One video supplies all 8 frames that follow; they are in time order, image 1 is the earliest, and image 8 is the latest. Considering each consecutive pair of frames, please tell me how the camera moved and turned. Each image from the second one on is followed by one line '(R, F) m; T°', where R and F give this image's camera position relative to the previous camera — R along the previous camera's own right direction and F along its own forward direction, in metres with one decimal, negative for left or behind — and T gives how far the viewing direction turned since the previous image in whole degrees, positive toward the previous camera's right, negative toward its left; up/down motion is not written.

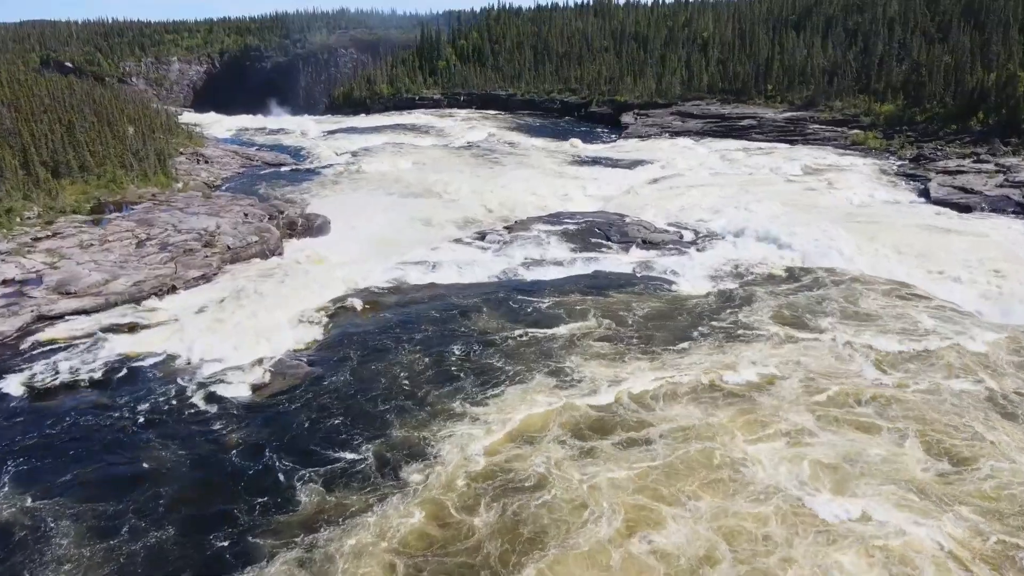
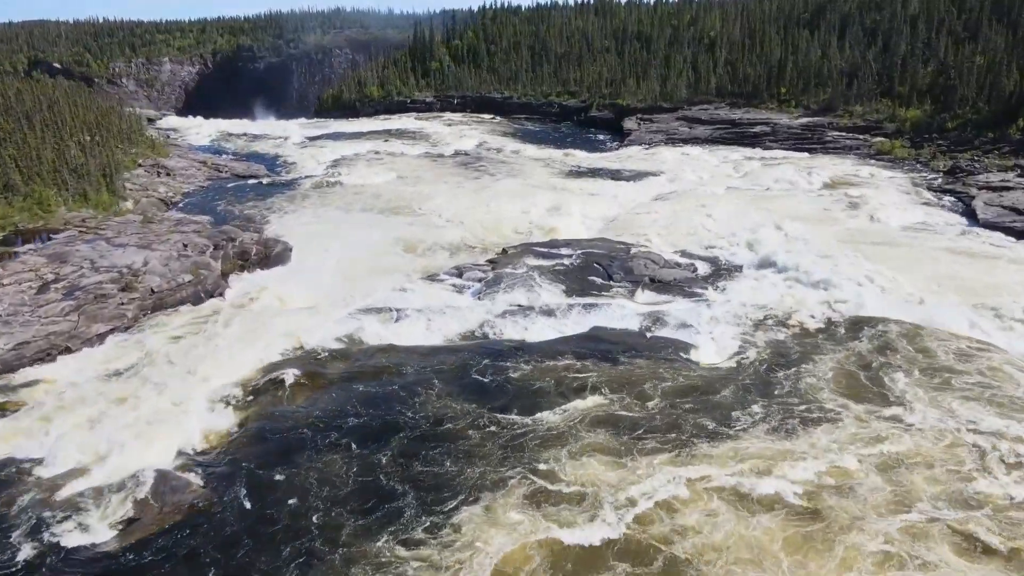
(+0.4, +2.7) m; 0°
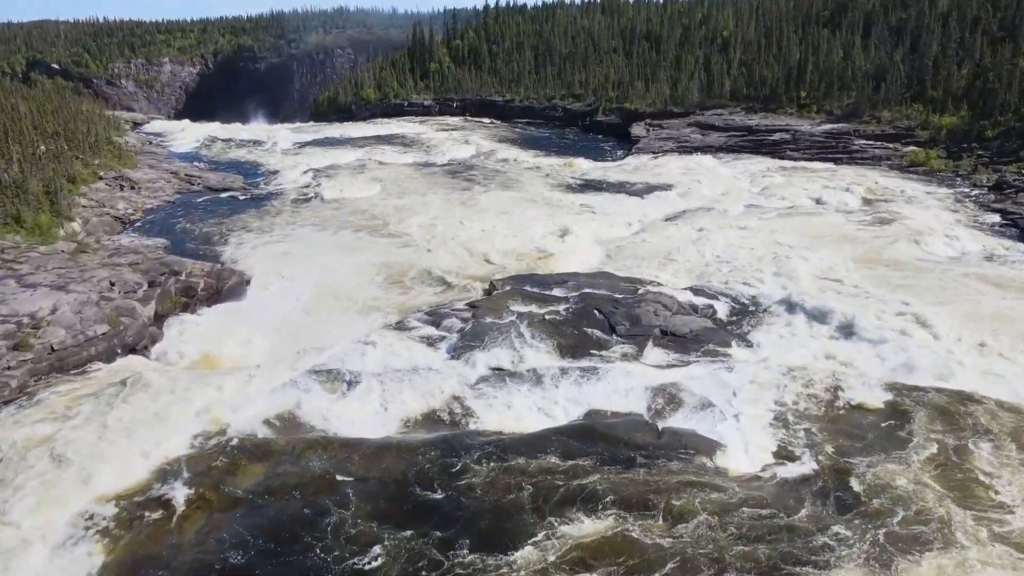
(+0.4, +2.5) m; -1°
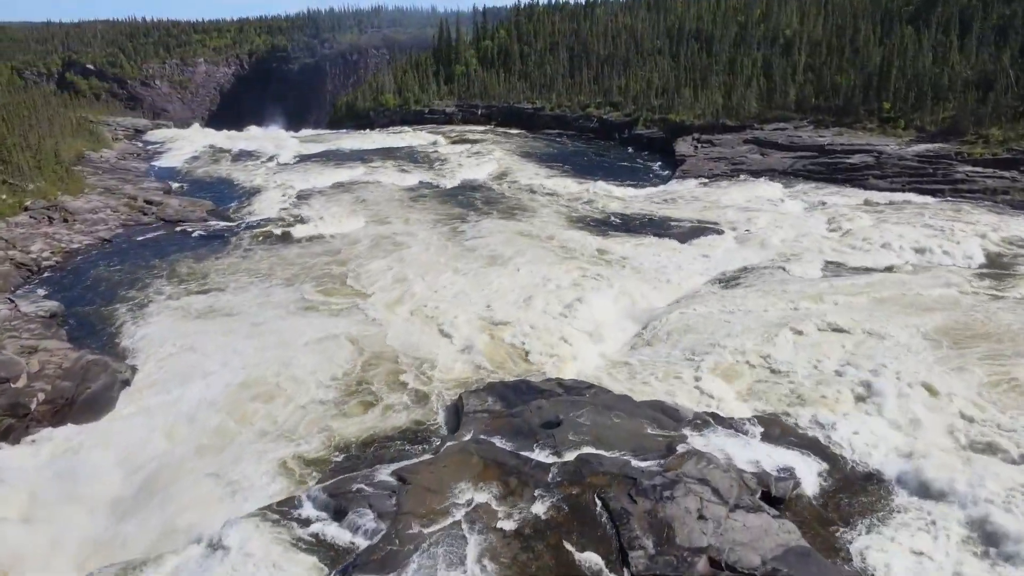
(+1.0, +5.1) m; -3°
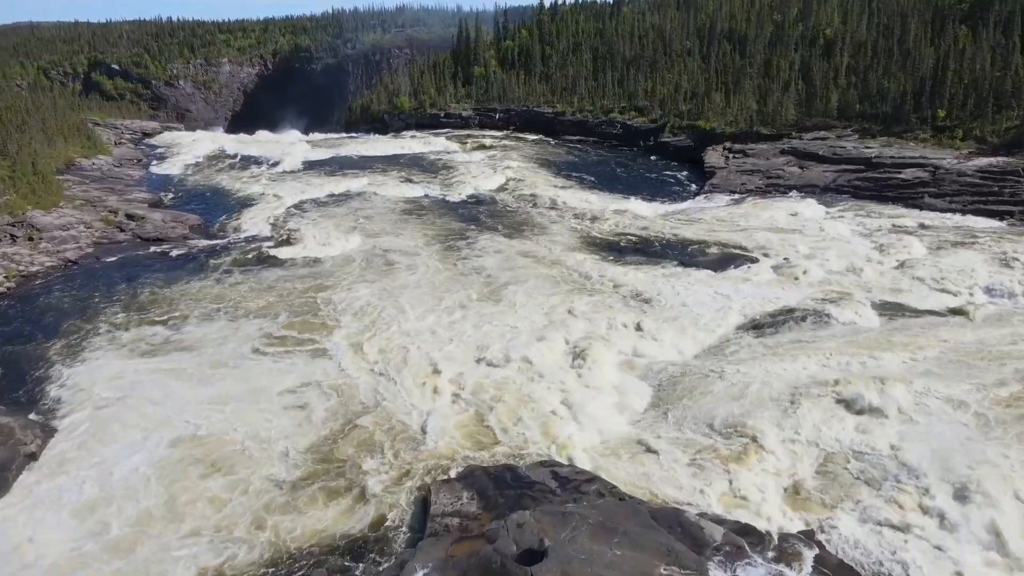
(+0.5, +2.3) m; -2°
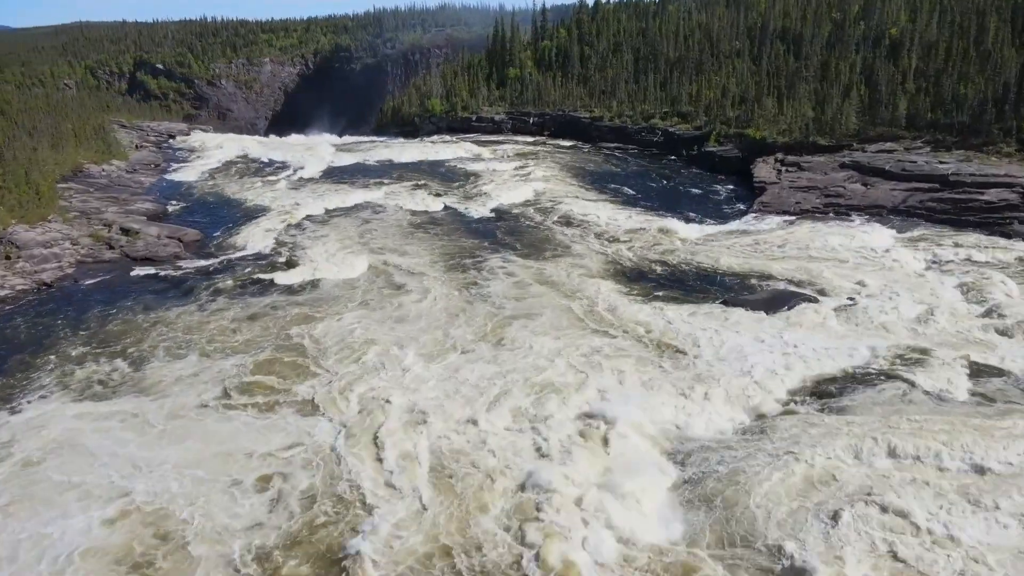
(+0.5, +2.3) m; -3°
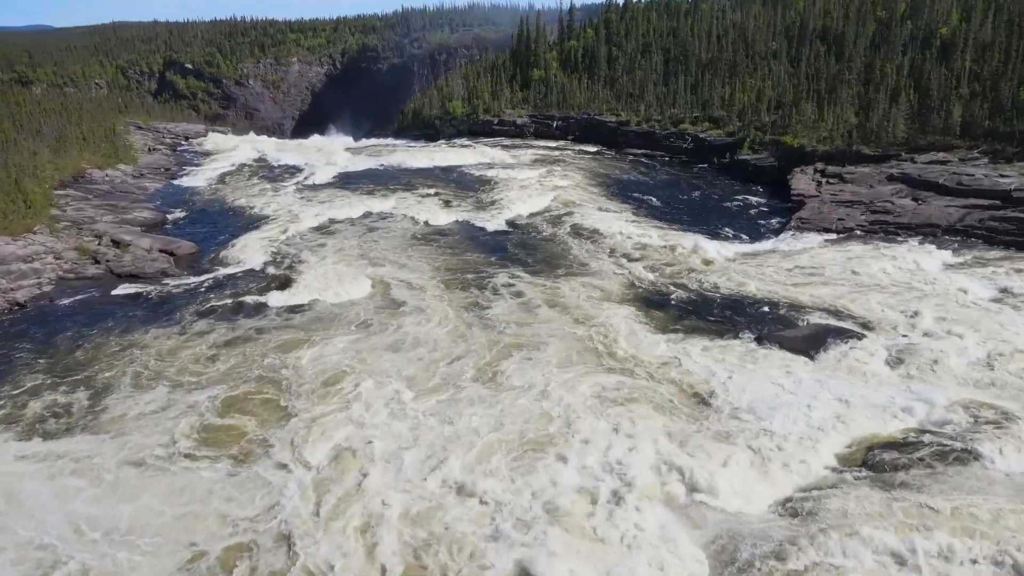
(+0.4, +1.6) m; -2°
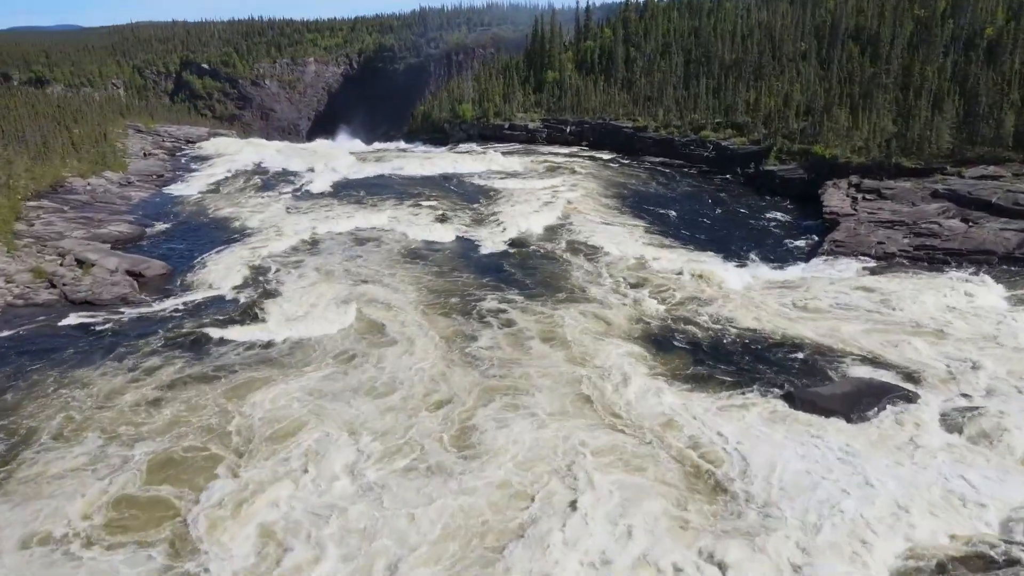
(+0.5, +1.9) m; -2°
